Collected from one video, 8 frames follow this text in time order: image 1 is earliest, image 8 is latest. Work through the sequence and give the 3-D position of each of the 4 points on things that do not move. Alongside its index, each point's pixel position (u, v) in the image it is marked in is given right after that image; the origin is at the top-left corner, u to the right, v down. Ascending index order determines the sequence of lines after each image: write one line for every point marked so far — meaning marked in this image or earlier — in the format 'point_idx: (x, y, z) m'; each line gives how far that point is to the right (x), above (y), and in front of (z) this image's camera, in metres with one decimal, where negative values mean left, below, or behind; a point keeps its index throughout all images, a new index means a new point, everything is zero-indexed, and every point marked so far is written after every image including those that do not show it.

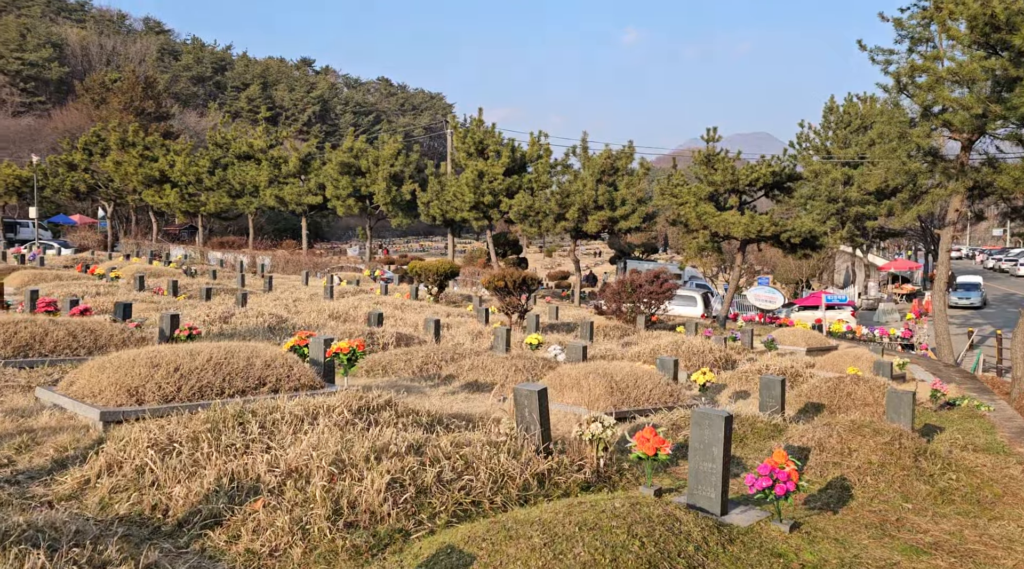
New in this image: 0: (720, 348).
0: (+3.2, -1.0, +17.1) m
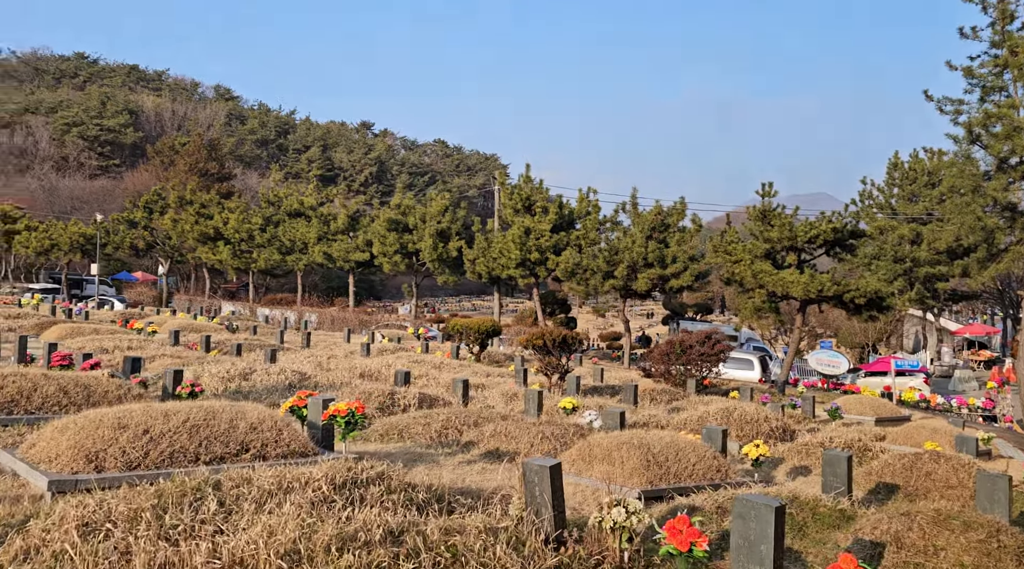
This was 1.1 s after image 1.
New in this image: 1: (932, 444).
0: (+3.7, -1.9, +15.7) m
1: (+5.4, -2.1, +14.4) m
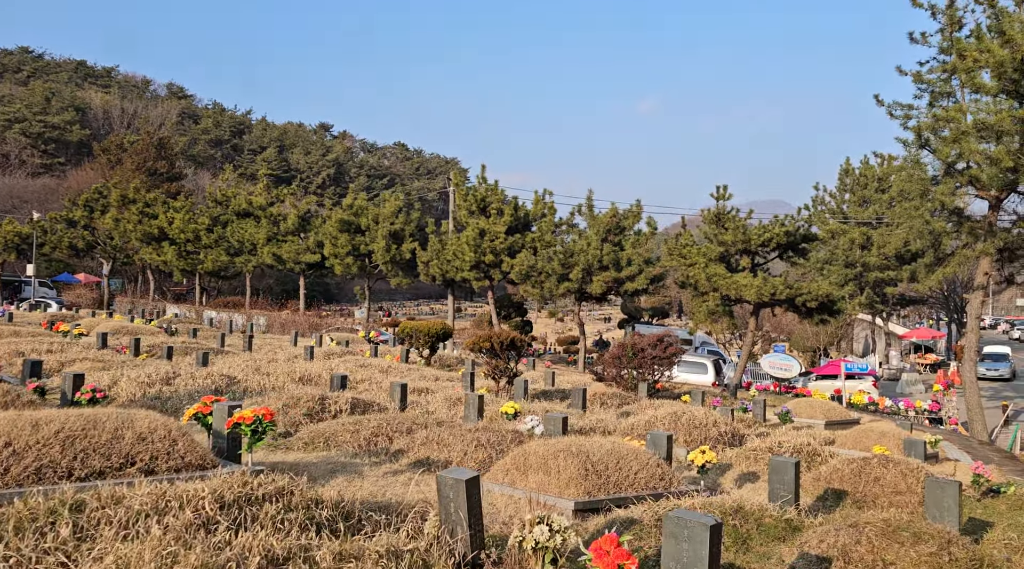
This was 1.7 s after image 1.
0: (+2.9, -1.9, +15.2) m
1: (+4.7, -2.1, +13.9) m
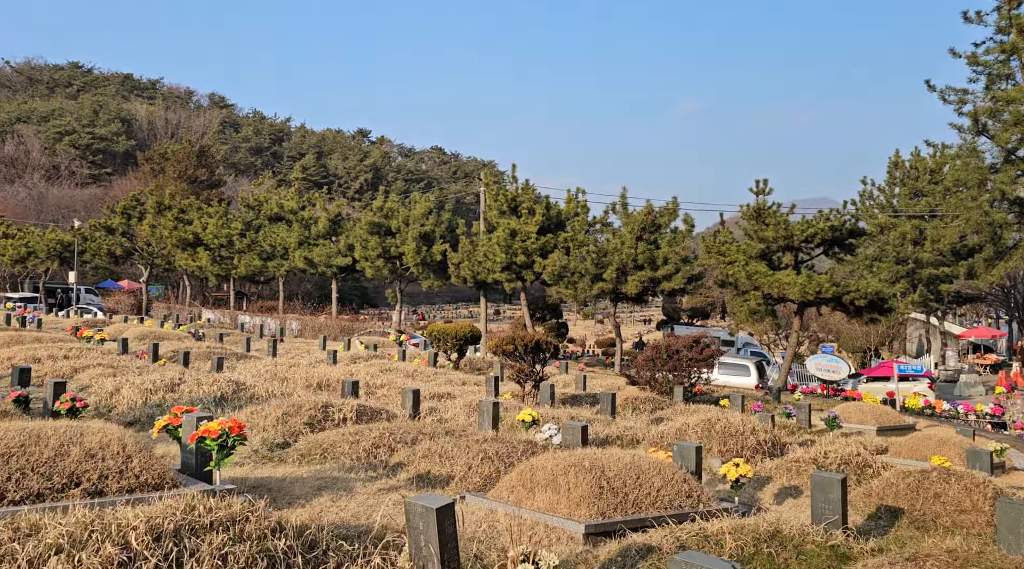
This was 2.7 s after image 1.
0: (+3.2, -1.8, +14.2) m
1: (+4.9, -2.0, +12.8) m
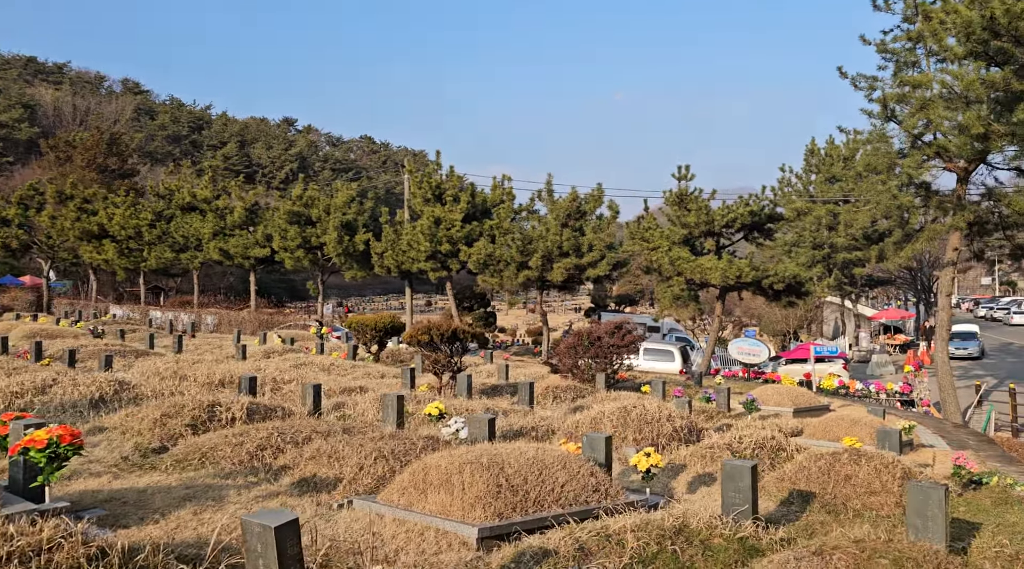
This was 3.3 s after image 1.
0: (+2.1, -1.6, +13.8) m
1: (+3.9, -1.8, +12.5) m
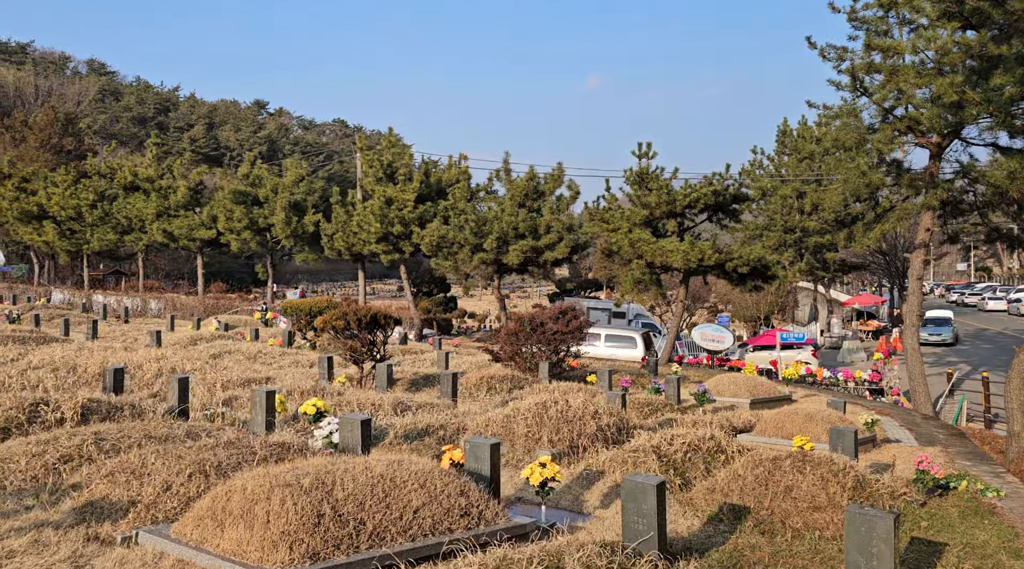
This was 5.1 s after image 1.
0: (+1.1, -1.4, +12.2) m
1: (+2.9, -1.6, +11.0) m
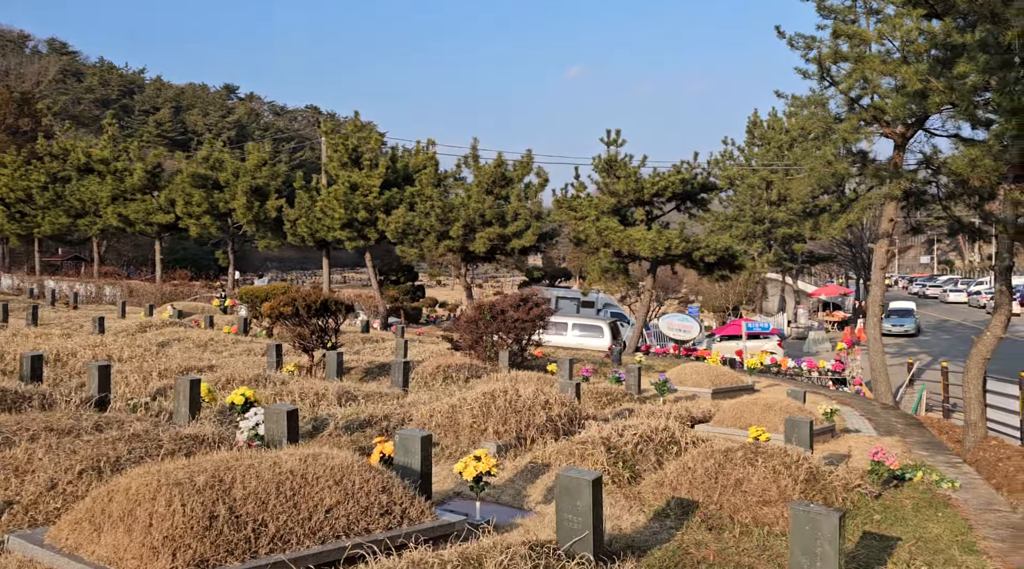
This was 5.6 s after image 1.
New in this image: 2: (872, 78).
0: (+0.6, -1.2, +11.7) m
1: (+2.4, -1.4, +10.5) m
2: (+5.6, +3.3, +17.1) m
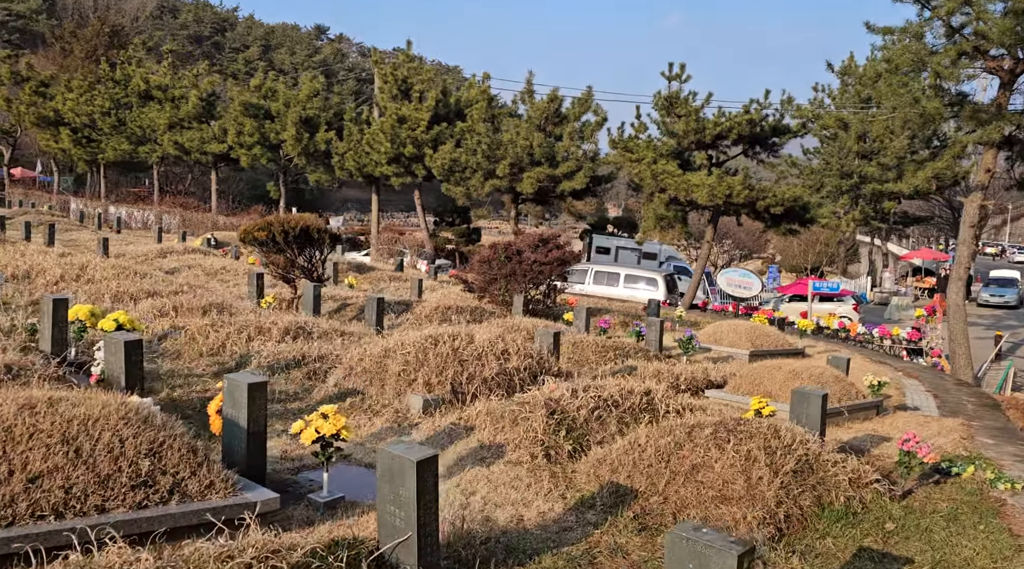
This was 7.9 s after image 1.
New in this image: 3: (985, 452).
0: (+0.3, -0.6, +9.9) m
1: (+2.0, -0.9, +8.6) m
2: (+5.9, +3.8, +14.7) m
3: (+4.3, -1.5, +10.1) m
